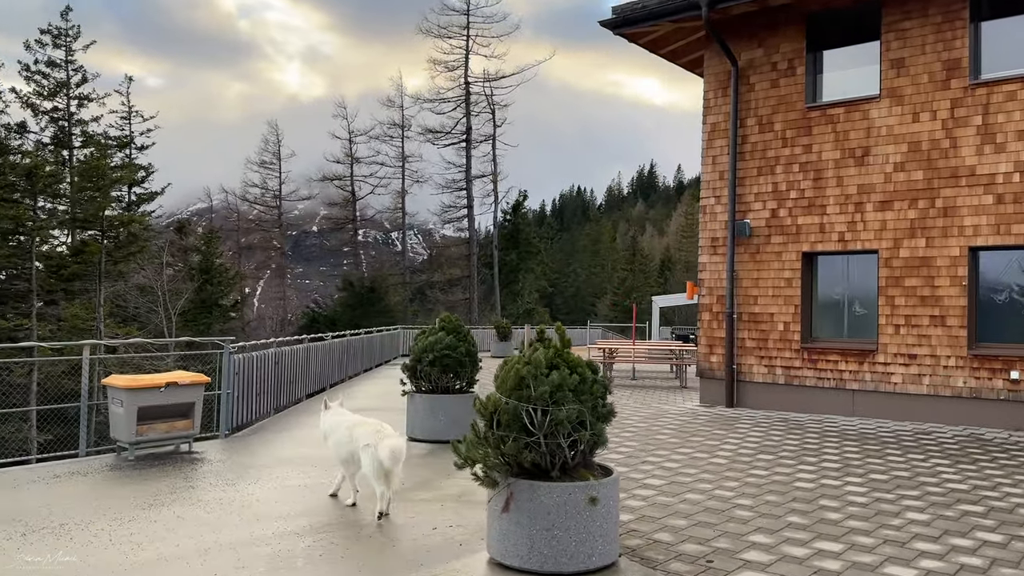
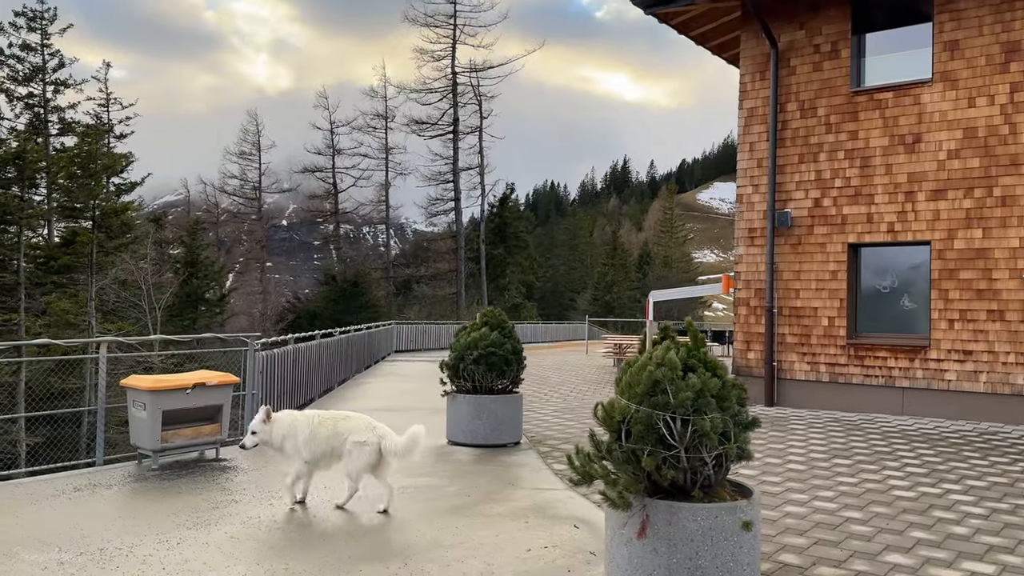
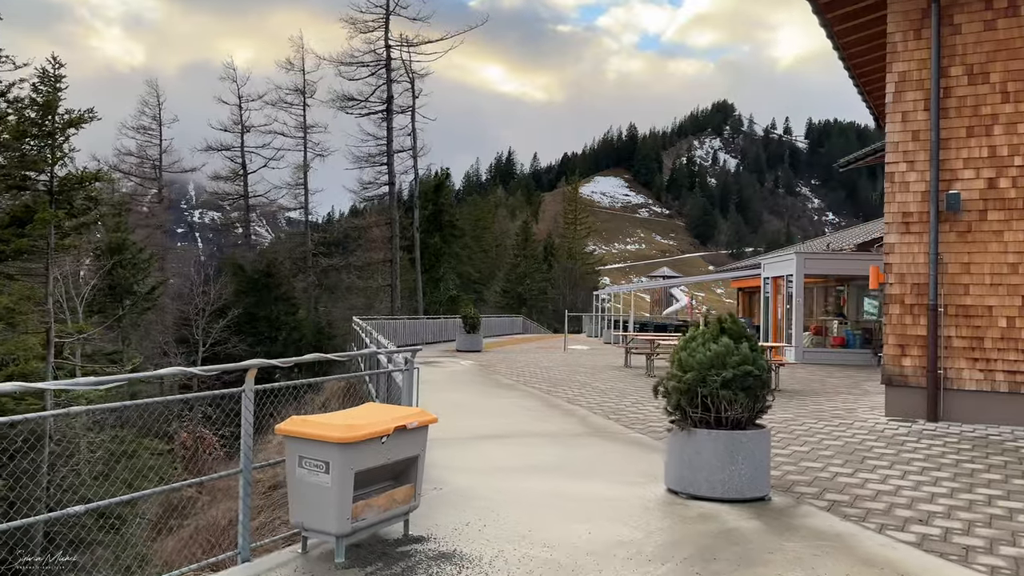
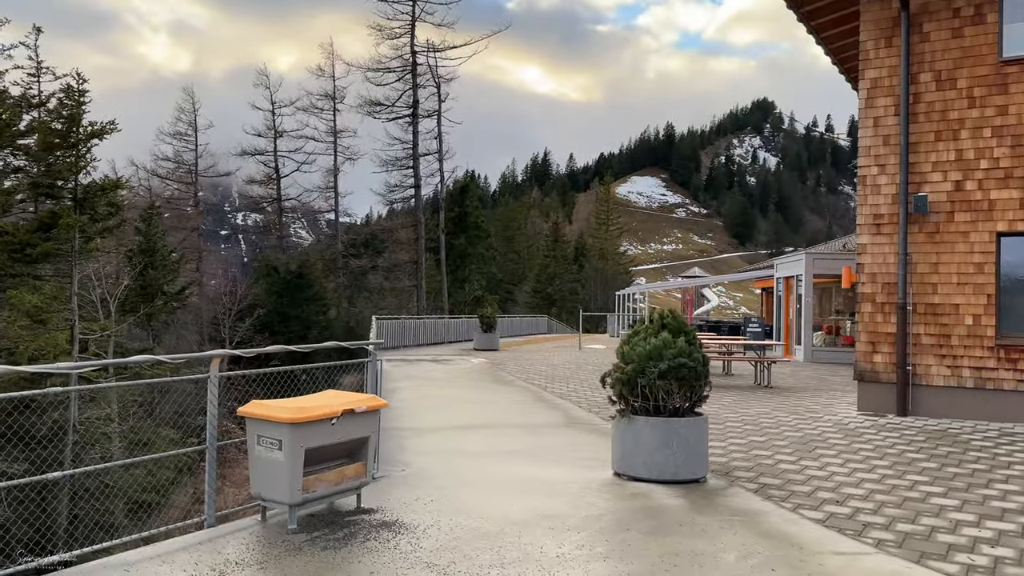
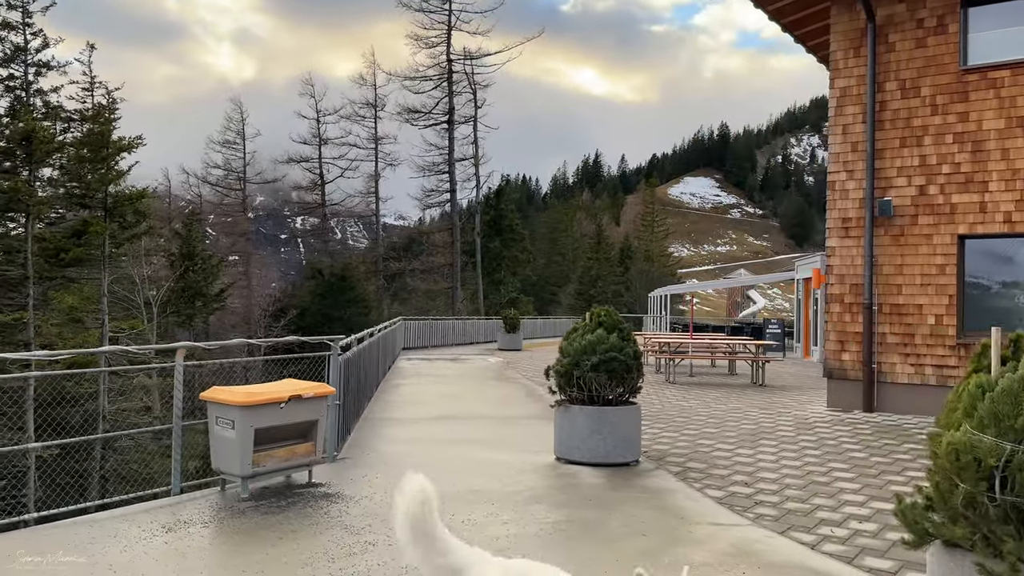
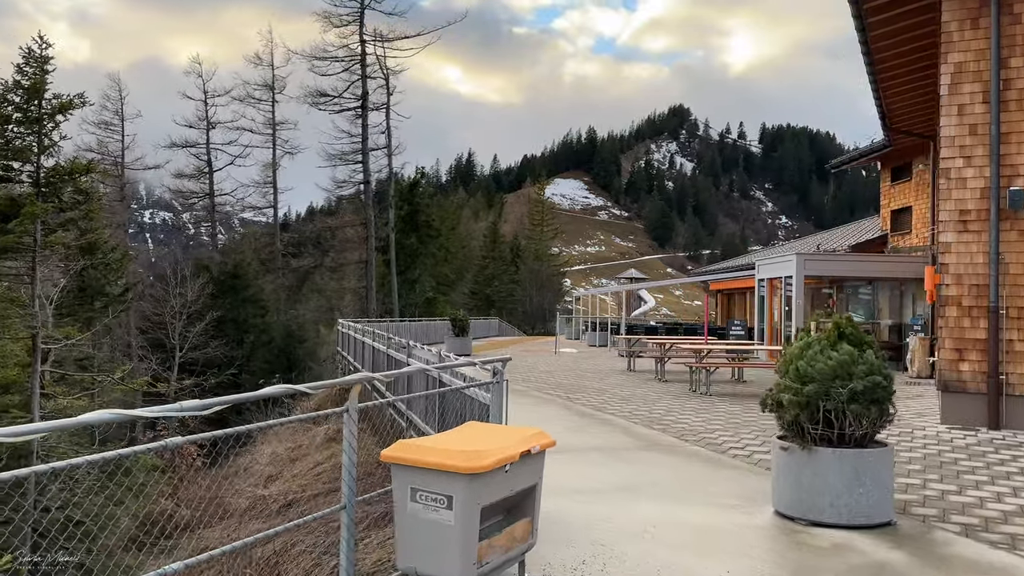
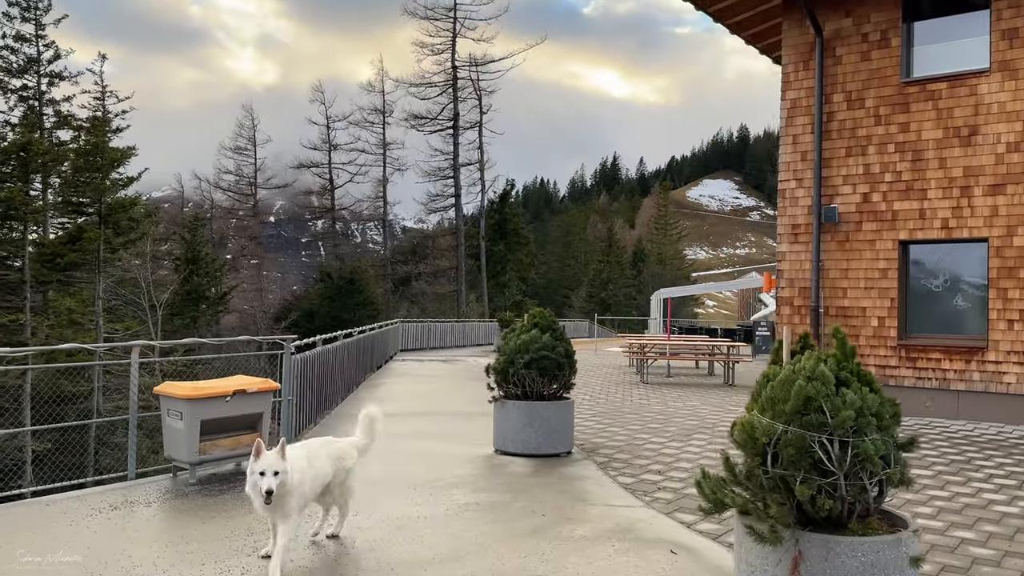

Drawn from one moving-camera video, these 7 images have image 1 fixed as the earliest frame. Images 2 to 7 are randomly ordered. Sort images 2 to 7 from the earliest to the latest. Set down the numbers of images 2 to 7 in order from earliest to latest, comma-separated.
2, 7, 5, 4, 3, 6
